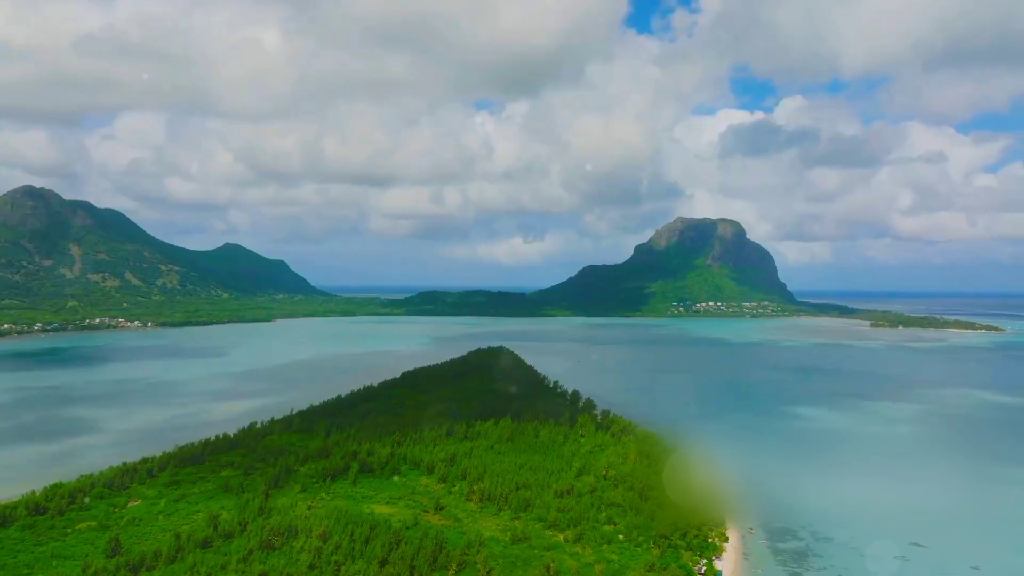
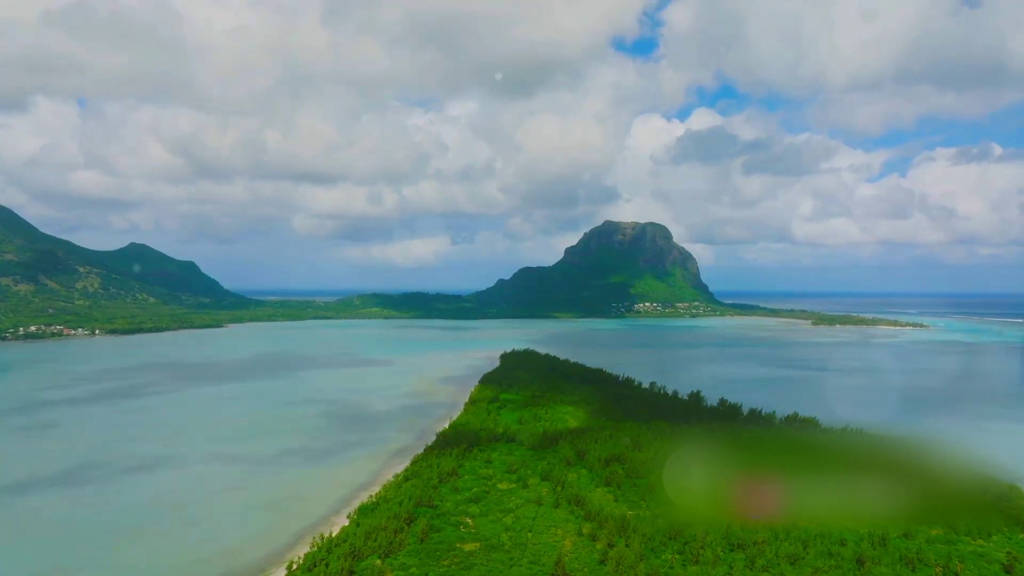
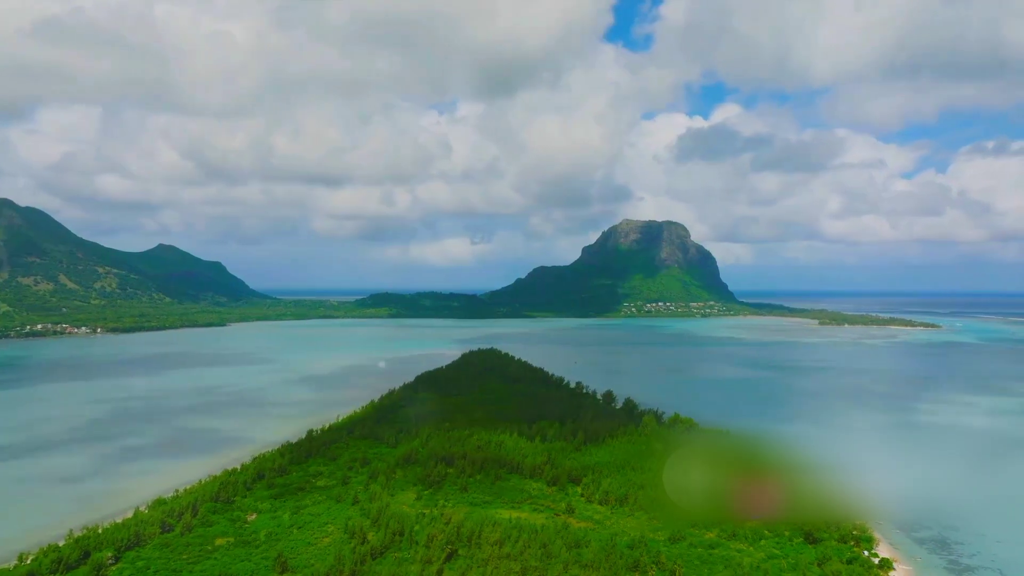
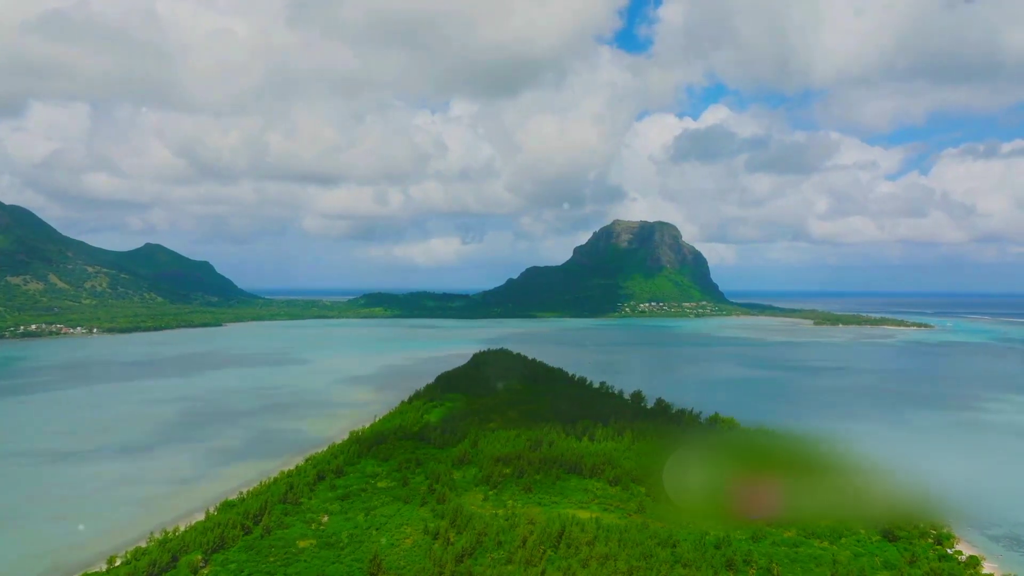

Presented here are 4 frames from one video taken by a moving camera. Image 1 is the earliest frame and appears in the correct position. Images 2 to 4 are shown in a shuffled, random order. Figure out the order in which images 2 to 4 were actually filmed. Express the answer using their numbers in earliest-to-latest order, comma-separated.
3, 4, 2
